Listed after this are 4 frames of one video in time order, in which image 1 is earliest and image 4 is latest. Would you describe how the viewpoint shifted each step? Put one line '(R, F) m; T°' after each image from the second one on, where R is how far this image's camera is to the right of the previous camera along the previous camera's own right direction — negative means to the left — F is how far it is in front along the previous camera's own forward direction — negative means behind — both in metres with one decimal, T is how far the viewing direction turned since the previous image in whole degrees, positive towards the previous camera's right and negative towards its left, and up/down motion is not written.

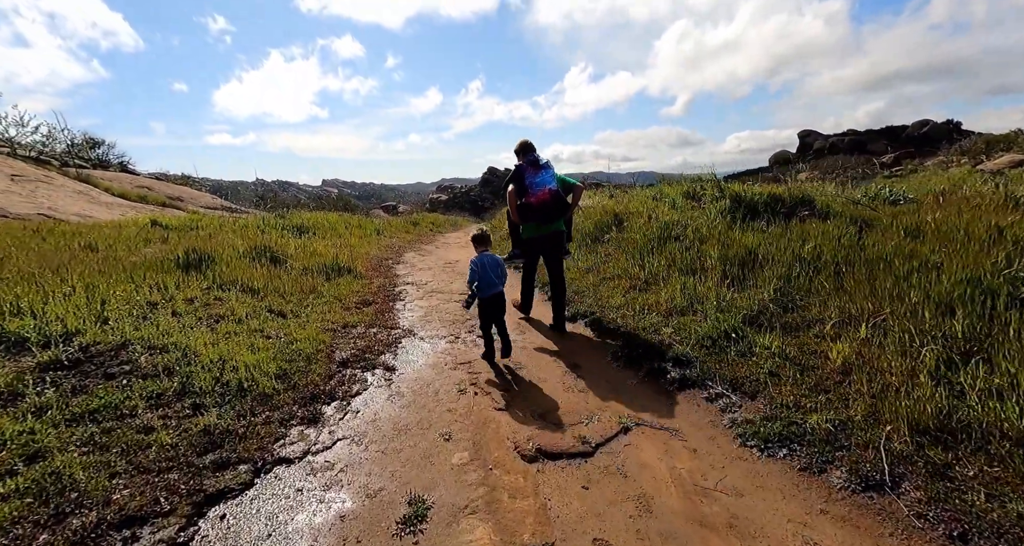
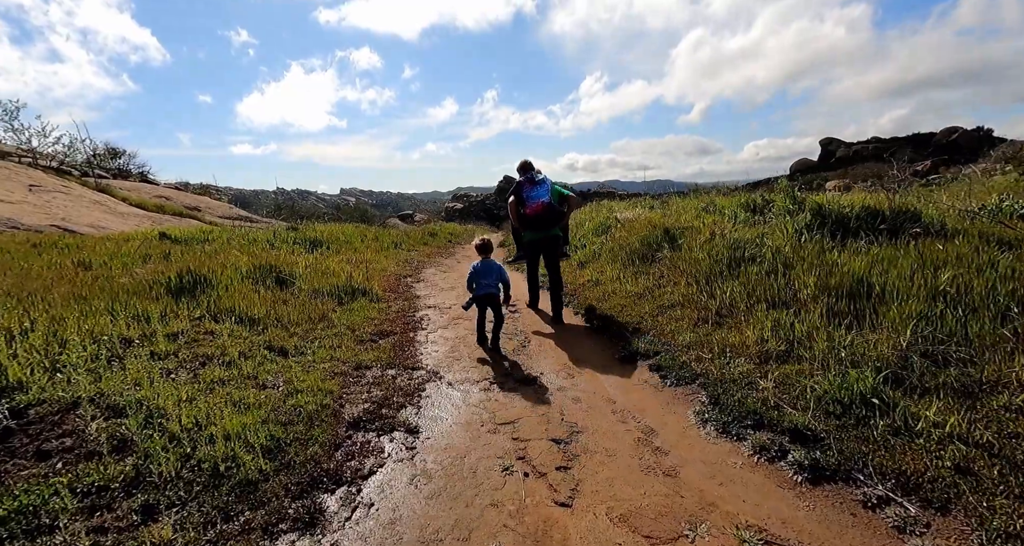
(-0.3, +1.0) m; -2°
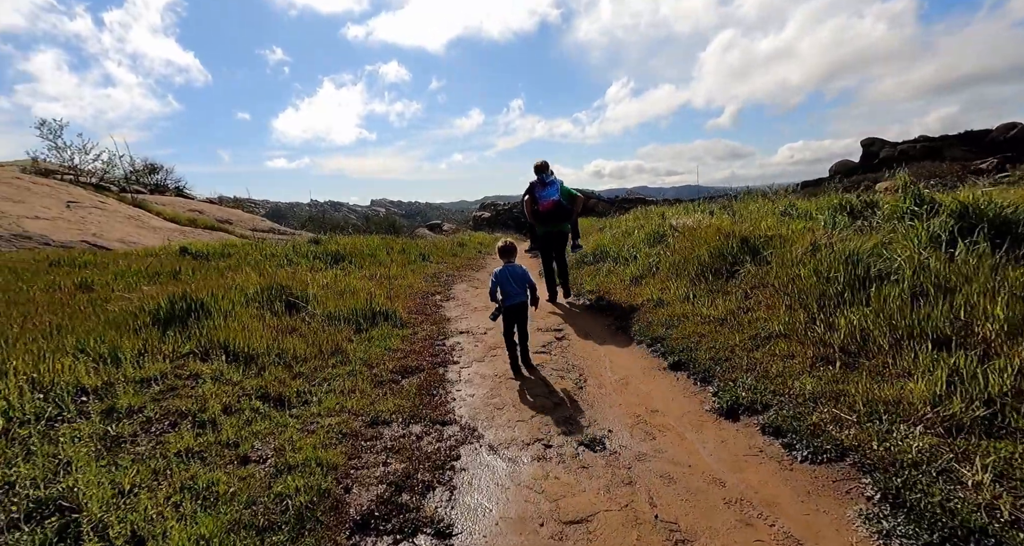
(-0.2, +1.1) m; -3°
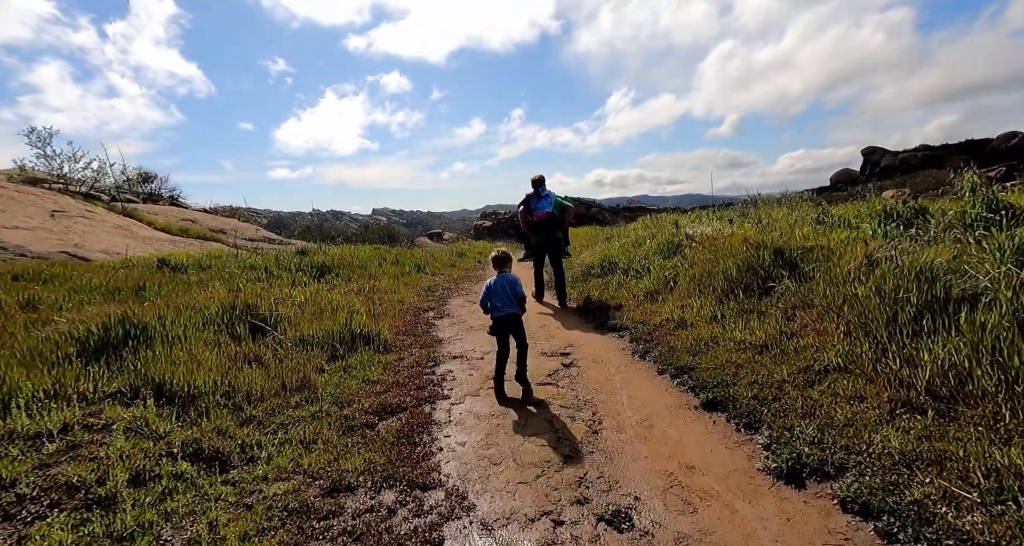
(0.0, +0.8) m; 0°
